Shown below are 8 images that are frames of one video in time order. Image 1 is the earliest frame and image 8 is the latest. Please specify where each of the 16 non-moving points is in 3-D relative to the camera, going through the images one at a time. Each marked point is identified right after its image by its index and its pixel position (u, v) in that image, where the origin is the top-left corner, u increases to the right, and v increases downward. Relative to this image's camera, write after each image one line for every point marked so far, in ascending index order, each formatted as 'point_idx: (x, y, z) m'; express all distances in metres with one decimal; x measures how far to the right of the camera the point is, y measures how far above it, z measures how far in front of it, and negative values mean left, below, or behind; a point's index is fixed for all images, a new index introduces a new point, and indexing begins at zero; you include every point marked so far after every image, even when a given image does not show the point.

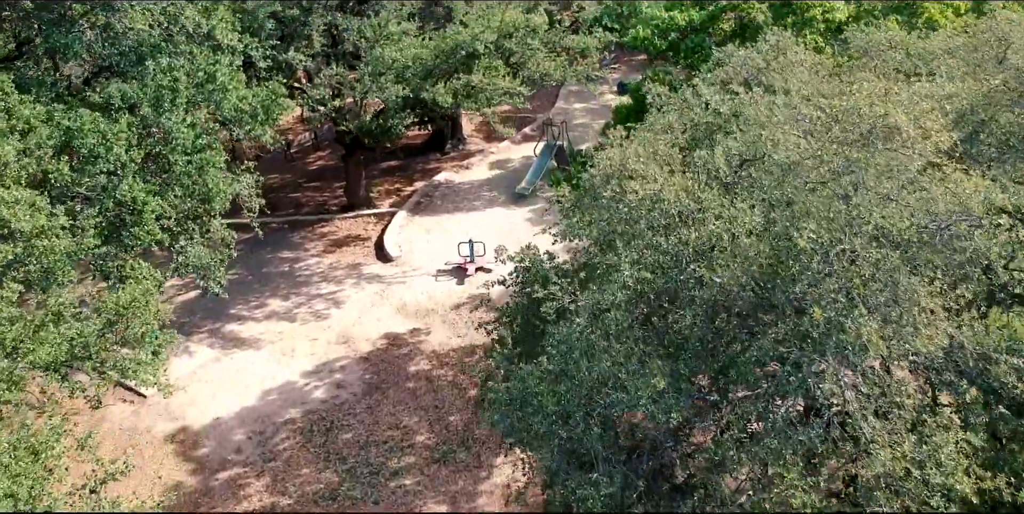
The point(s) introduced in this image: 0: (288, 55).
0: (-4.2, +3.8, +16.4) m
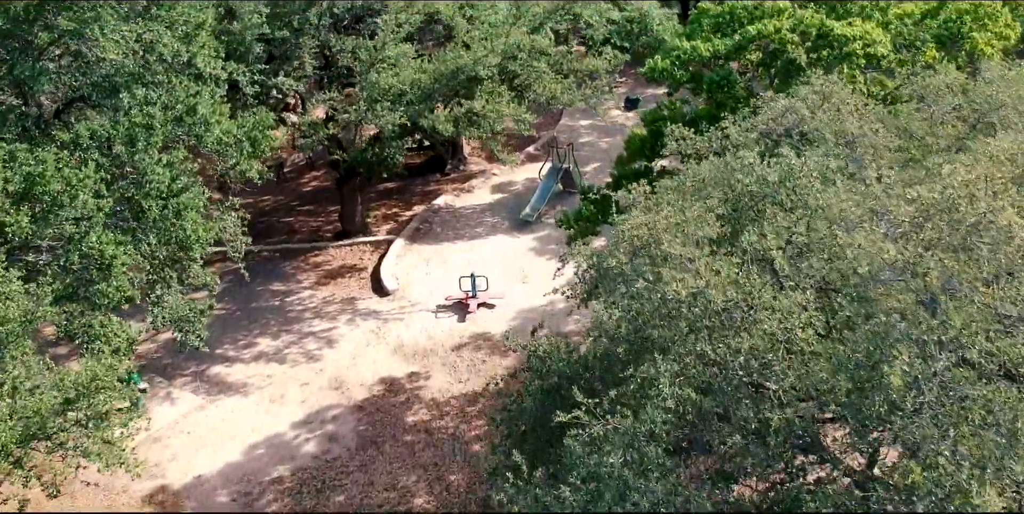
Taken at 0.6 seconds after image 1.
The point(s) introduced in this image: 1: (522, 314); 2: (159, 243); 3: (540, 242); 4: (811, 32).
0: (-4.1, +3.1, +15.4) m
1: (+0.2, -1.1, +16.6) m
2: (-4.5, +0.2, +11.2) m
3: (+0.6, +0.3, +19.2) m
4: (+3.7, +2.8, +10.8) m
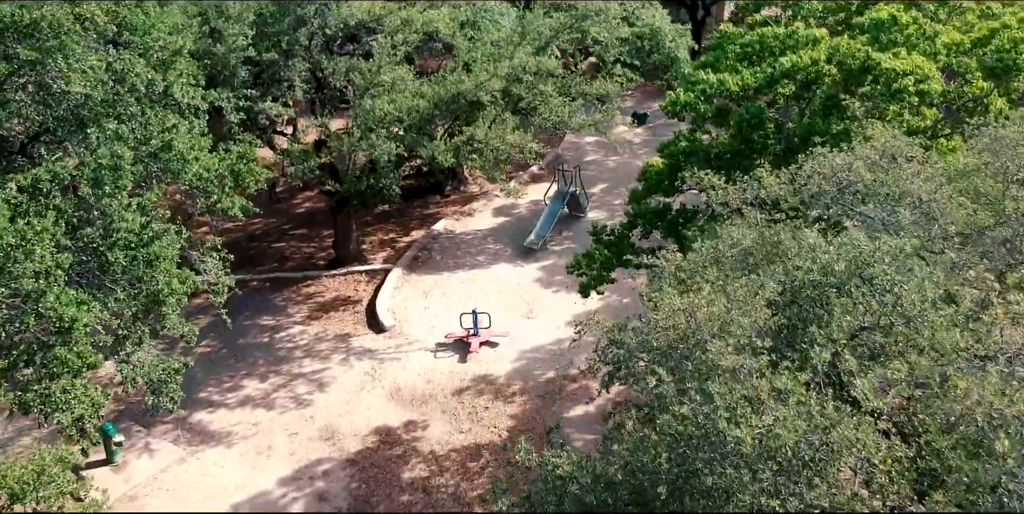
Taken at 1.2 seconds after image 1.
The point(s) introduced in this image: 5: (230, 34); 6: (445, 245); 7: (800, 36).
0: (-4.1, +2.5, +14.3) m
1: (+0.3, -1.7, +15.5) m
2: (-4.5, -0.5, +10.1) m
3: (+0.7, -0.3, +18.2) m
4: (+3.8, +2.1, +9.7) m
5: (-4.5, +3.6, +13.8) m
6: (-1.5, +0.3, +19.4) m
7: (+3.4, +2.6, +10.2) m
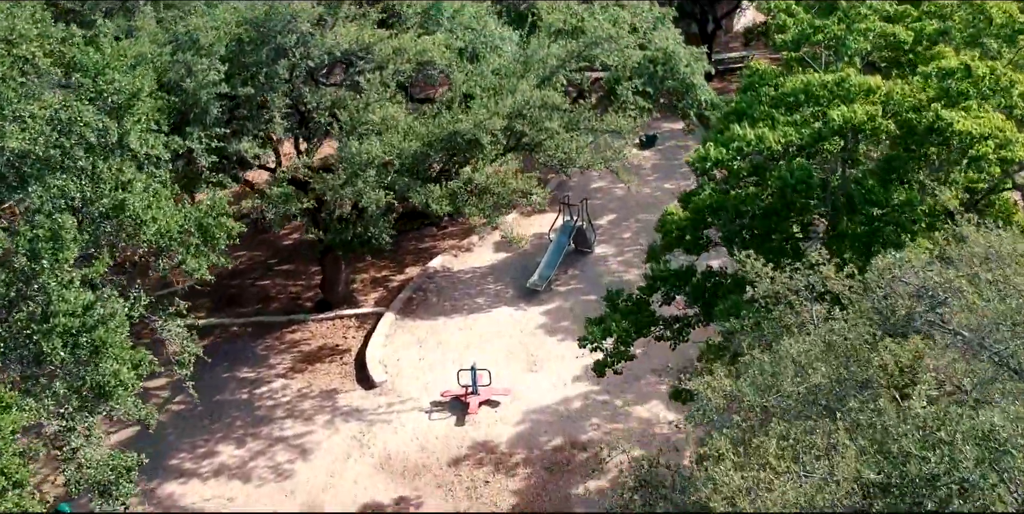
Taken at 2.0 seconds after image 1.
0: (-4.0, +1.7, +12.9) m
1: (+0.3, -2.6, +14.1) m
2: (-4.4, -1.3, +8.7) m
3: (+0.7, -1.2, +16.7) m
4: (+3.9, +1.3, +8.3) m
5: (-4.5, +2.7, +12.4) m
6: (-1.5, -0.6, +18.0) m
7: (+3.4, +1.8, +8.8) m
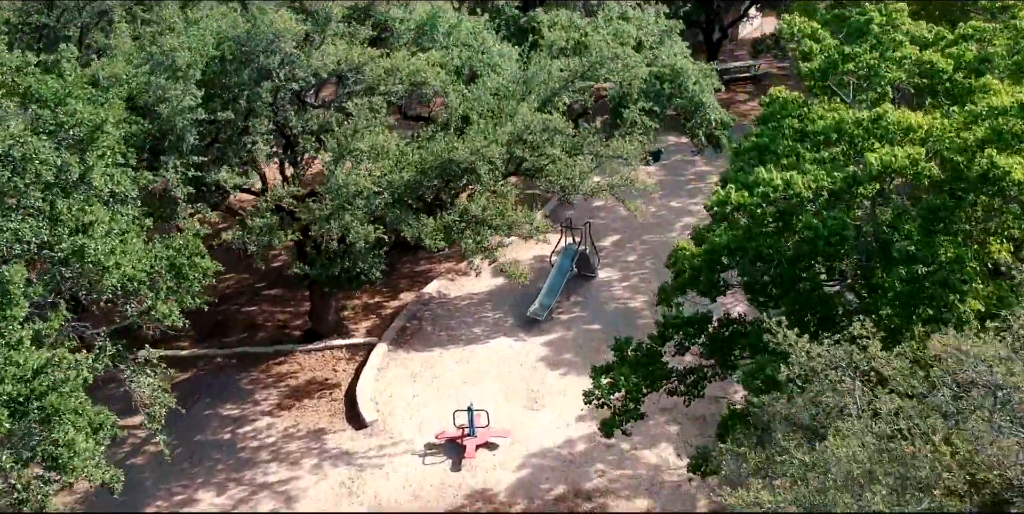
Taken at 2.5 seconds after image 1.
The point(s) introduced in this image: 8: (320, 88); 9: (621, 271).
0: (-4.0, +1.1, +12.0) m
1: (+0.3, -3.1, +13.2) m
2: (-4.4, -1.8, +7.8) m
3: (+0.7, -1.7, +15.9) m
4: (+3.9, +0.8, +7.4) m
5: (-4.5, +2.2, +11.5) m
6: (-1.5, -1.1, +17.1) m
7: (+3.4, +1.2, +7.9) m
8: (-2.9, +2.6, +13.3) m
9: (+2.3, -0.3, +18.3) m
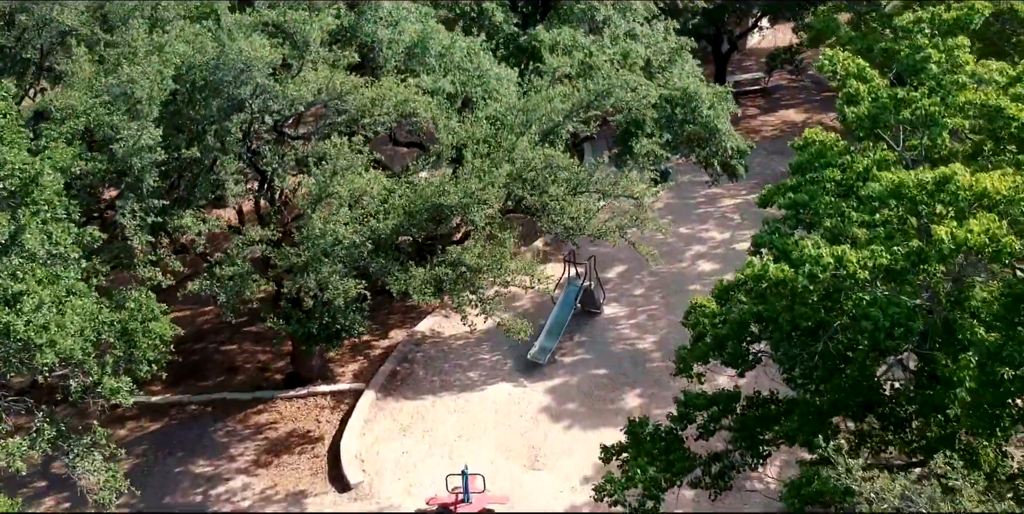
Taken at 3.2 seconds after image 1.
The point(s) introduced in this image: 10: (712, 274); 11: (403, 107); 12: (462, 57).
0: (-4.0, +0.5, +10.7) m
1: (+0.3, -3.8, +11.9) m
2: (-4.4, -2.5, +6.5) m
3: (+0.7, -2.4, +14.6) m
4: (+3.8, +0.1, +6.1) m
5: (-4.5, +1.5, +10.2) m
6: (-1.5, -1.8, +15.8) m
7: (+3.4, +0.6, +6.6) m
8: (-3.0, +1.9, +12.0) m
9: (+2.3, -1.0, +17.0) m
10: (+4.1, -0.4, +18.0) m
11: (-1.5, +2.1, +11.9) m
12: (-0.8, +3.1, +13.4) m
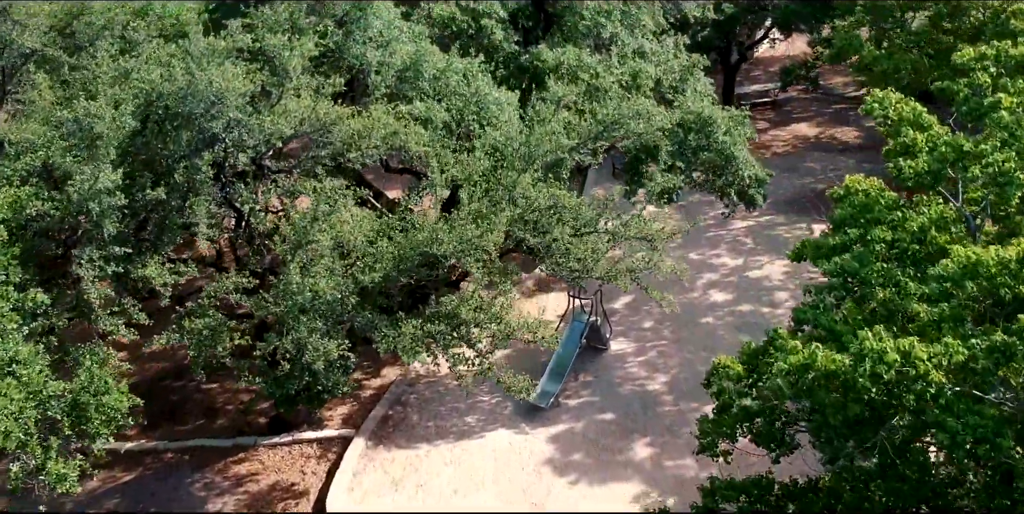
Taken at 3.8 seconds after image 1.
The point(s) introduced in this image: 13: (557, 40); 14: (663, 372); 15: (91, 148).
0: (-4.0, -0.1, +9.6) m
1: (+0.3, -4.4, +10.9) m
2: (-4.4, -3.1, +5.4) m
3: (+0.7, -3.0, +13.5) m
4: (+3.9, -0.5, +5.1) m
5: (-4.5, +0.9, +9.2) m
6: (-1.5, -2.4, +14.7) m
7: (+3.4, 0.0, +5.6) m
8: (-2.9, +1.3, +11.0) m
9: (+2.3, -1.6, +15.9) m
10: (+4.2, -1.0, +16.9) m
11: (-1.5, +1.5, +10.9) m
12: (-0.8, +2.5, +12.3) m
13: (+0.8, +3.9, +15.4) m
14: (+2.6, -2.0, +15.1) m
15: (-4.7, +1.2, +9.7) m
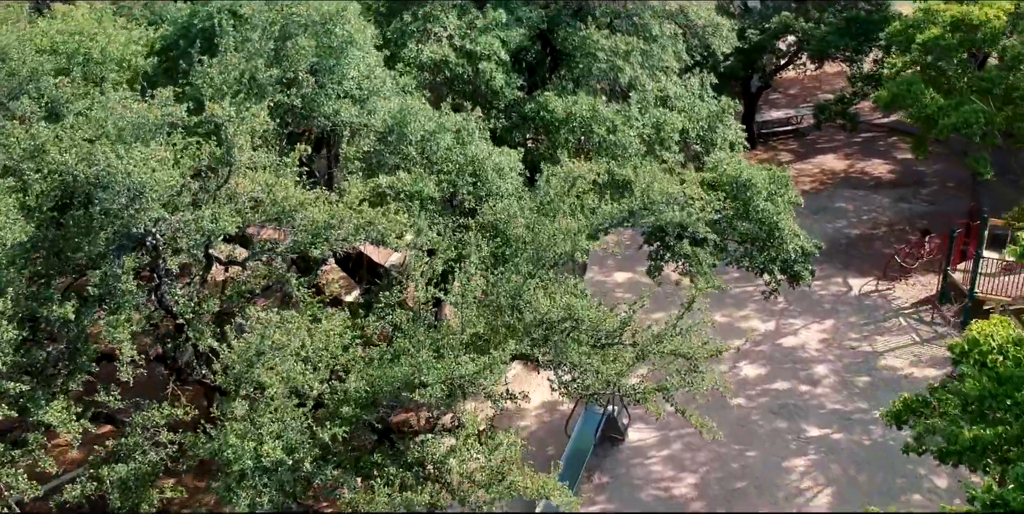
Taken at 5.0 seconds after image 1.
0: (-4.0, -1.3, +7.5) m
1: (+0.3, -5.6, +8.7) m
2: (-4.4, -4.3, +3.3) m
3: (+0.8, -4.2, +11.4) m
4: (+3.9, -1.7, +2.9) m
5: (-4.4, -0.3, +7.0) m
6: (-1.4, -3.6, +12.6) m
7: (+3.5, -1.2, +3.4) m
8: (-2.9, +0.1, +8.8) m
9: (+2.3, -2.8, +13.8) m
10: (+4.2, -2.2, +14.8) m
11: (-1.5, +0.3, +8.7) m
12: (-0.7, +1.3, +10.2) m
13: (+0.8, +2.7, +13.3) m
14: (+2.7, -3.2, +13.0) m
15: (-4.7, 0.0, +7.5) m
